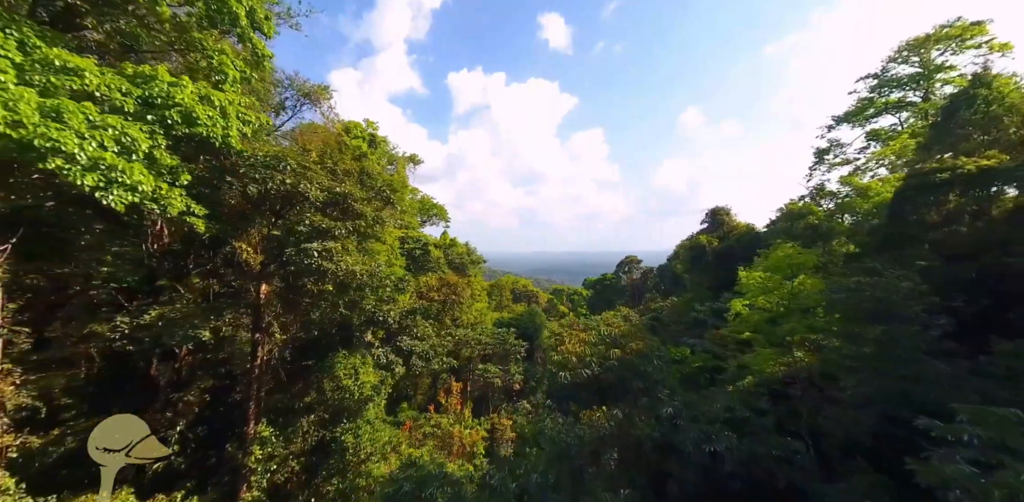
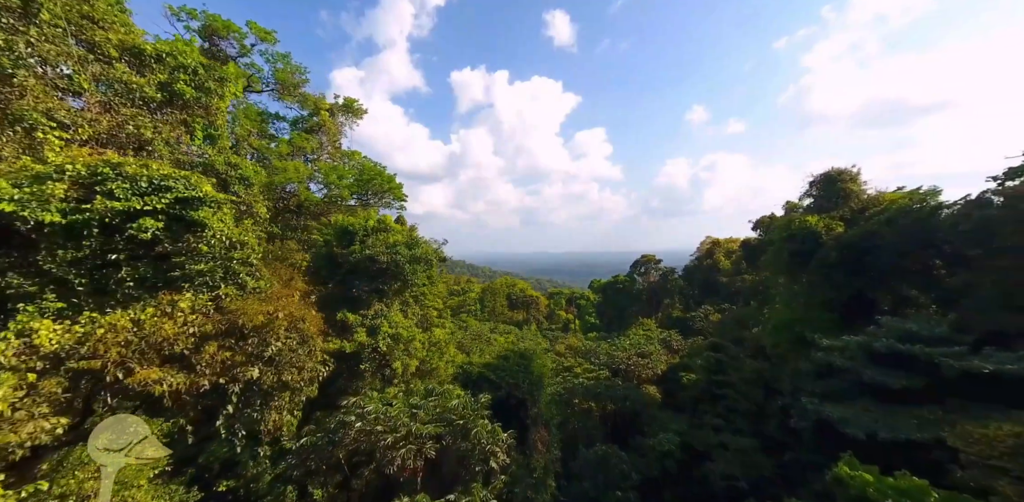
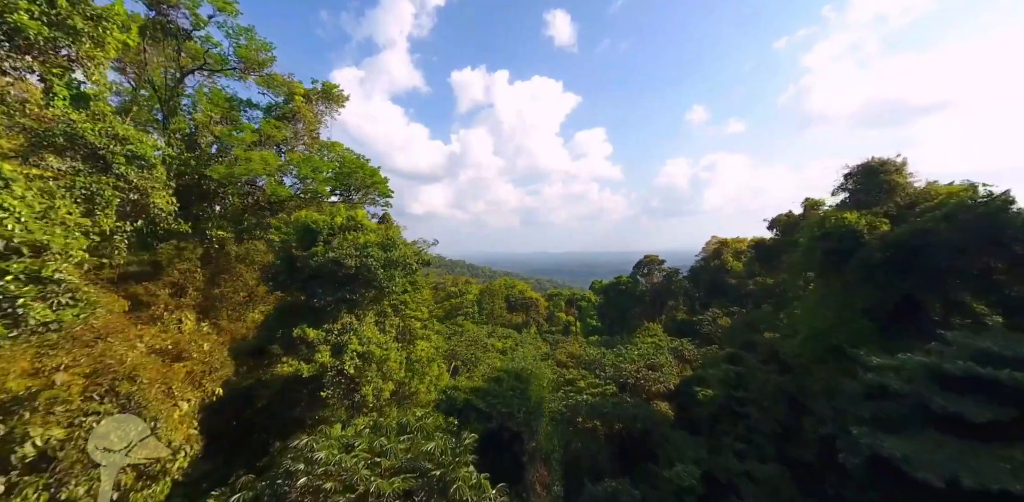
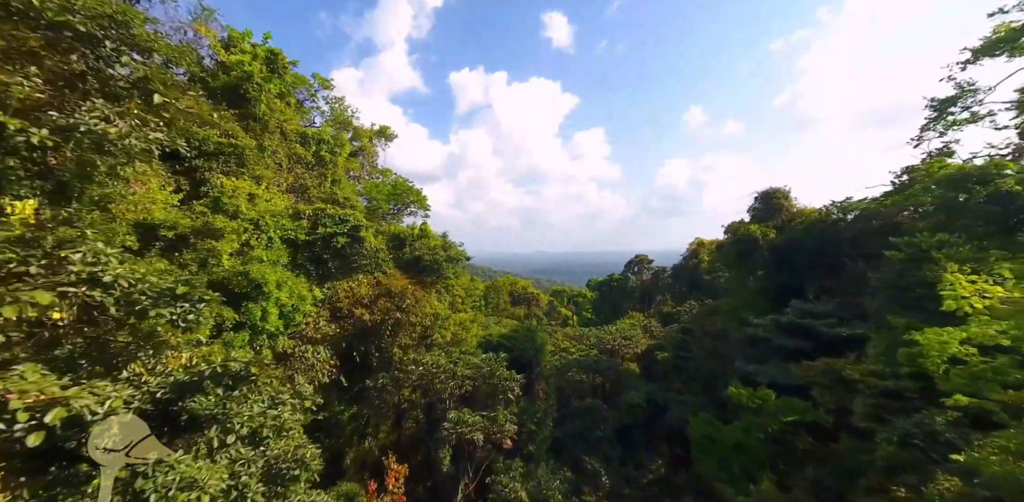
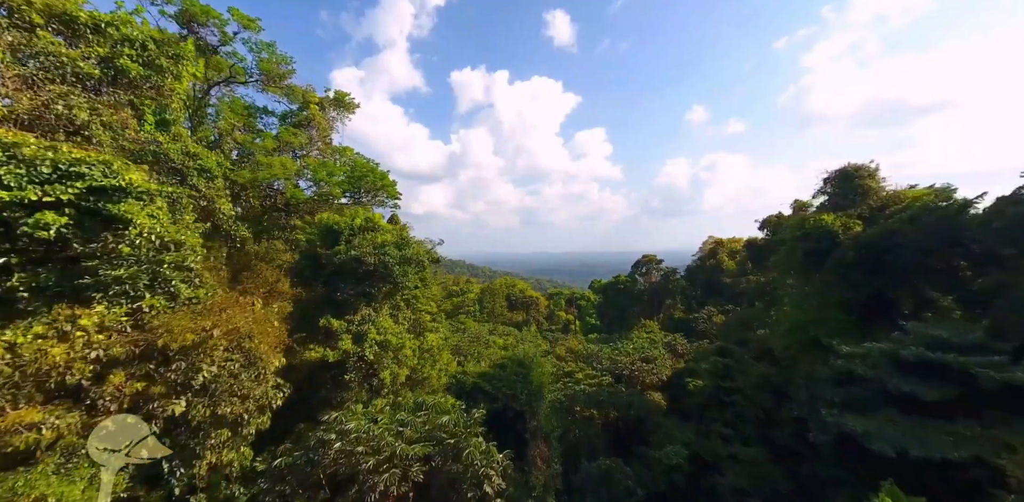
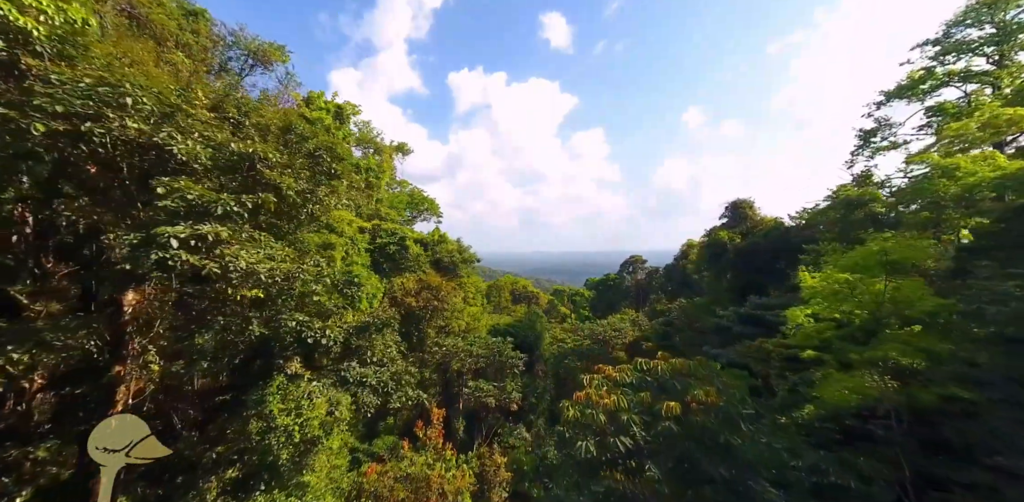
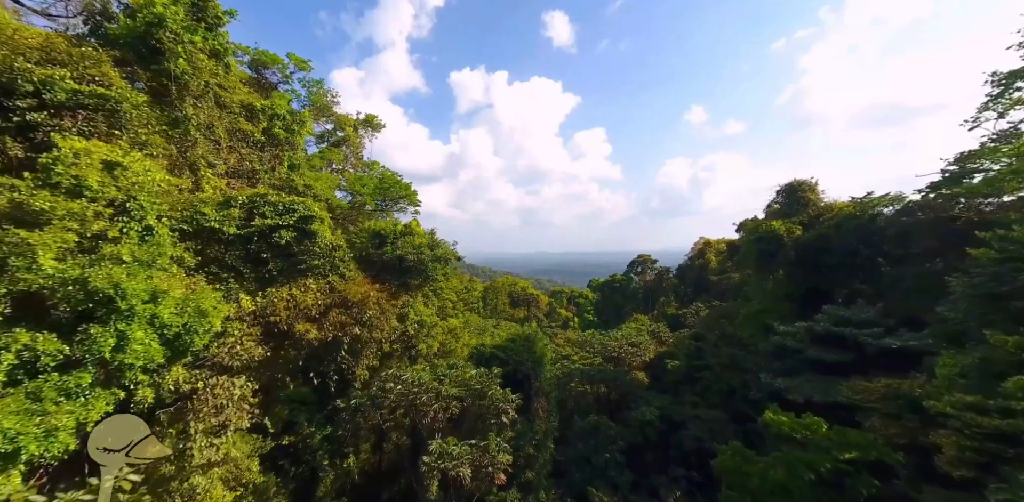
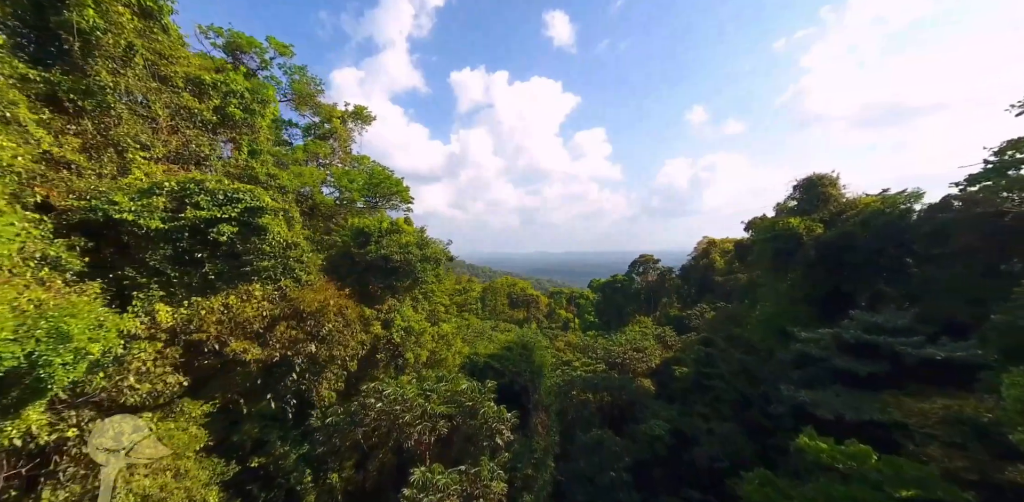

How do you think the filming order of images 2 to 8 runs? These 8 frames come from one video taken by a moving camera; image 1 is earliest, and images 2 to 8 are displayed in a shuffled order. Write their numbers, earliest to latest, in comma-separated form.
6, 4, 7, 8, 2, 5, 3
